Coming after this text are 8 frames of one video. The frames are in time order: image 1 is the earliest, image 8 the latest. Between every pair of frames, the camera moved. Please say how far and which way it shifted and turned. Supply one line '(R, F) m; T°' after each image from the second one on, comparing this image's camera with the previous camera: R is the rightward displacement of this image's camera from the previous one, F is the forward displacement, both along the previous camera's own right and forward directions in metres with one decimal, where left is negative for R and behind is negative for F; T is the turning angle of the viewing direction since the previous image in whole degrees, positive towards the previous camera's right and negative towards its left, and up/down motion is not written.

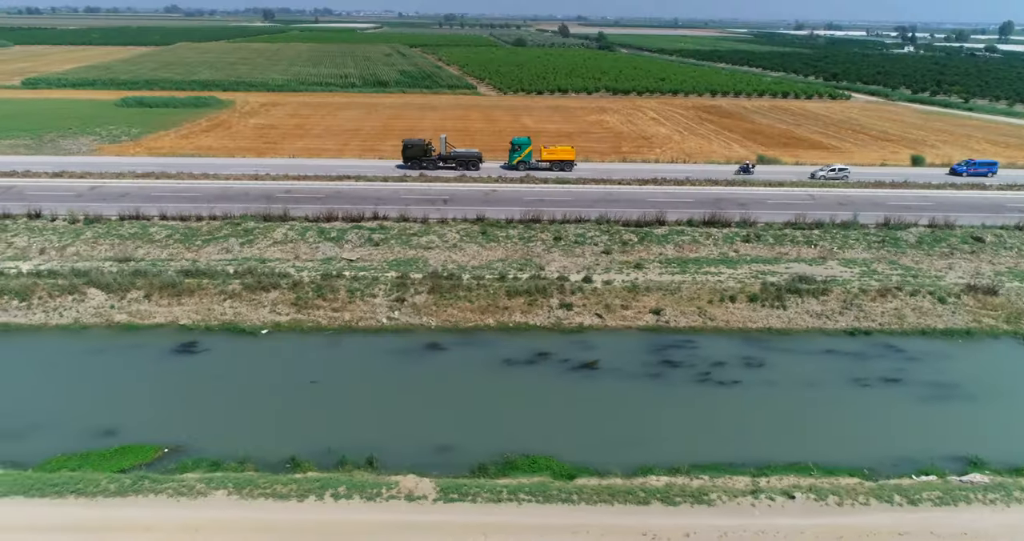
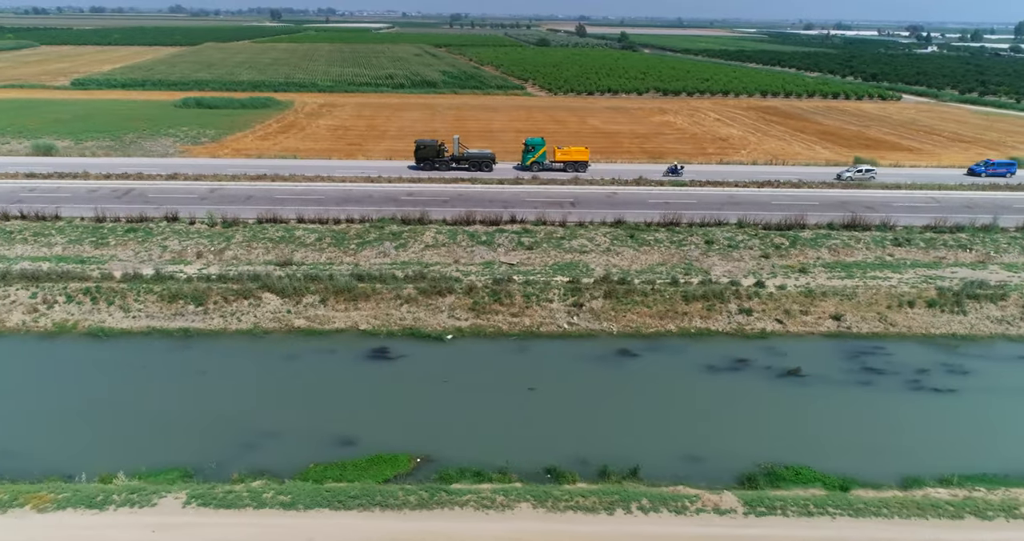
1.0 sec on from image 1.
(-4.9, +0.2) m; 0°
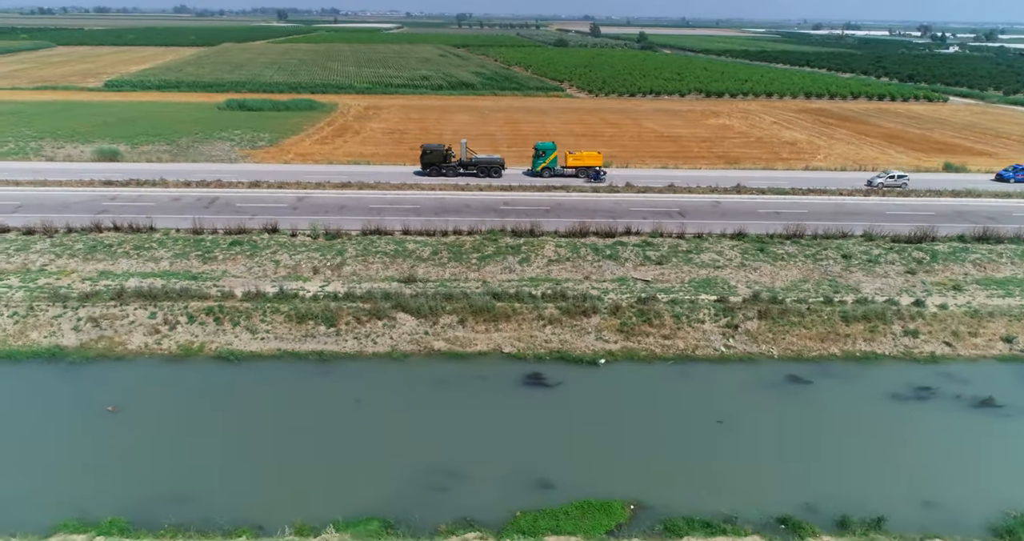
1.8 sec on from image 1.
(-3.9, +1.3) m; 0°
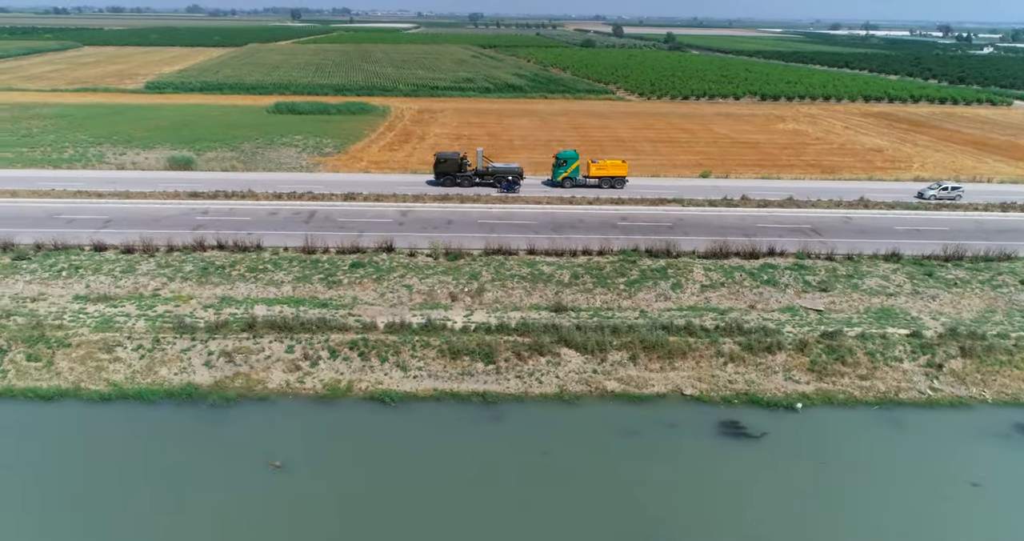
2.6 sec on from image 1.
(-4.0, +2.0) m; -1°
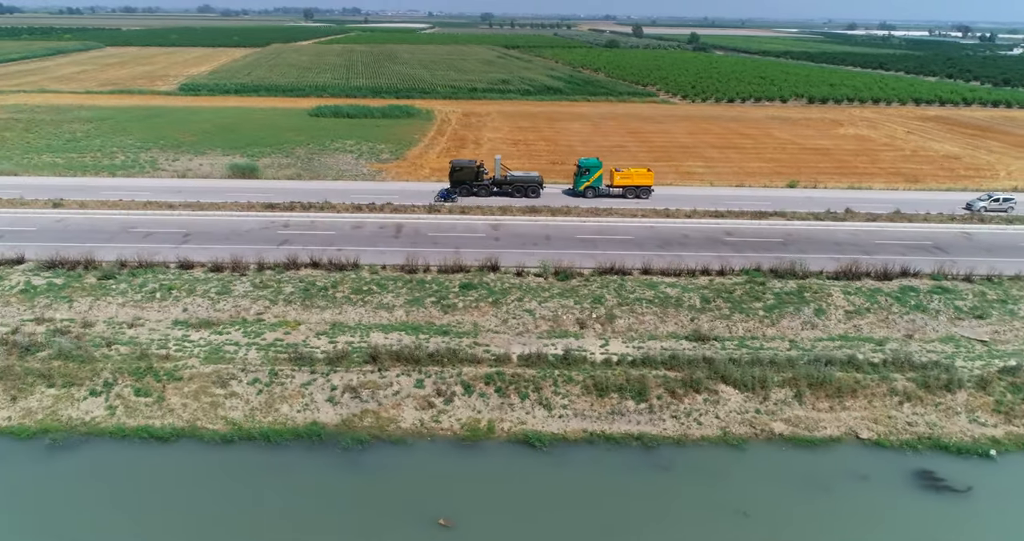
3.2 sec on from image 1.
(-3.1, +1.6) m; -1°
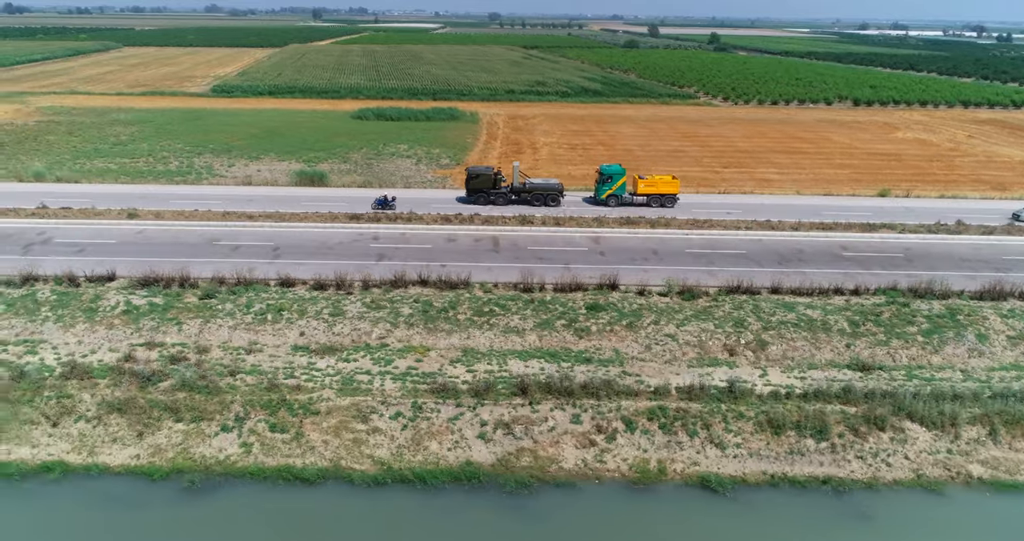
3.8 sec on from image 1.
(-3.2, +1.3) m; 0°
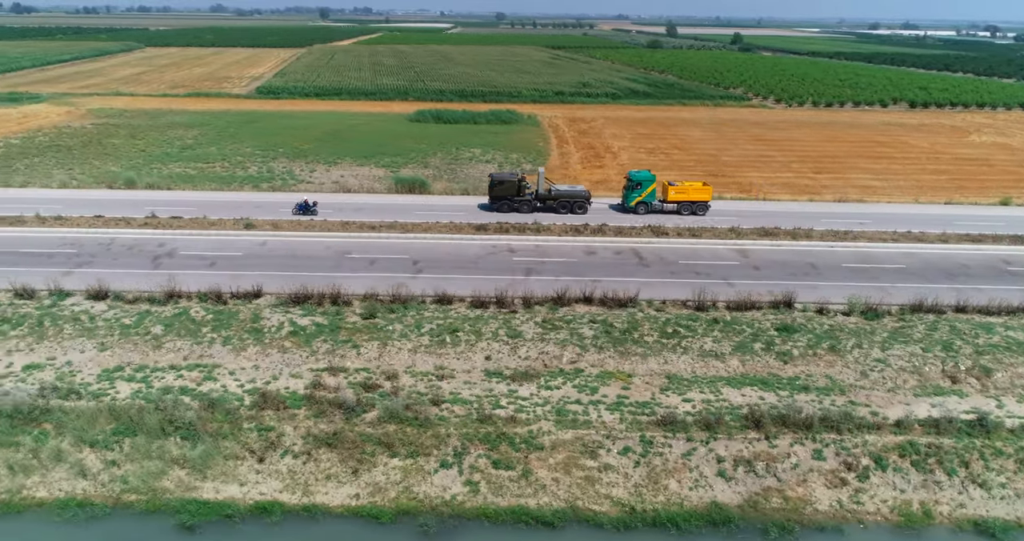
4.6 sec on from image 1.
(-4.4, +1.1) m; 0°
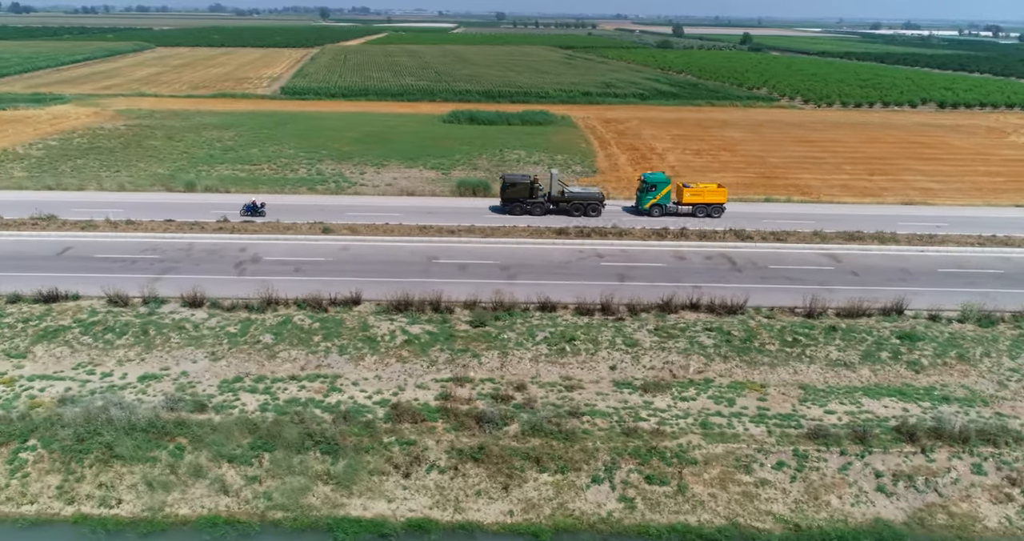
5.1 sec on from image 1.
(-2.8, +0.4) m; 0°
